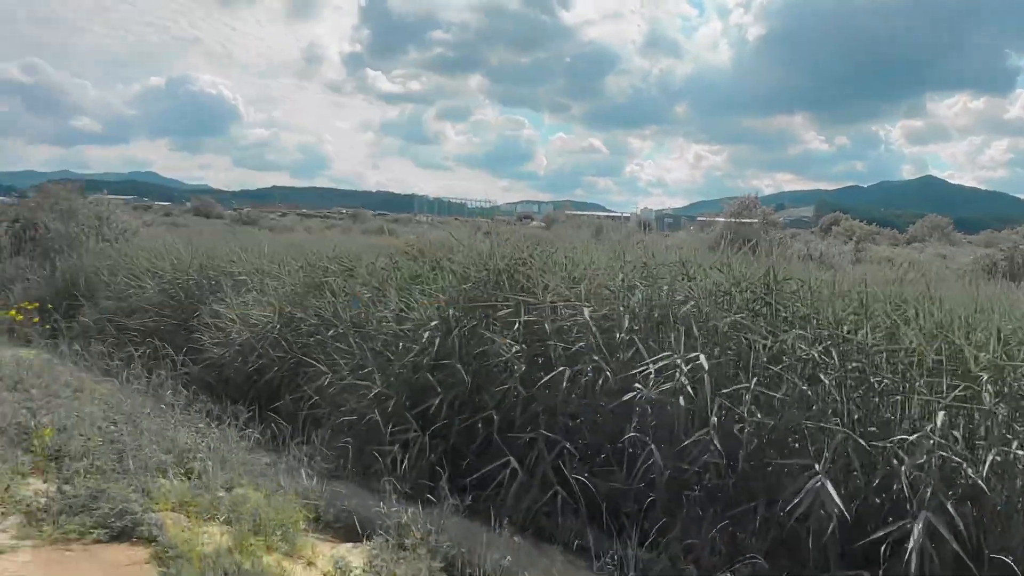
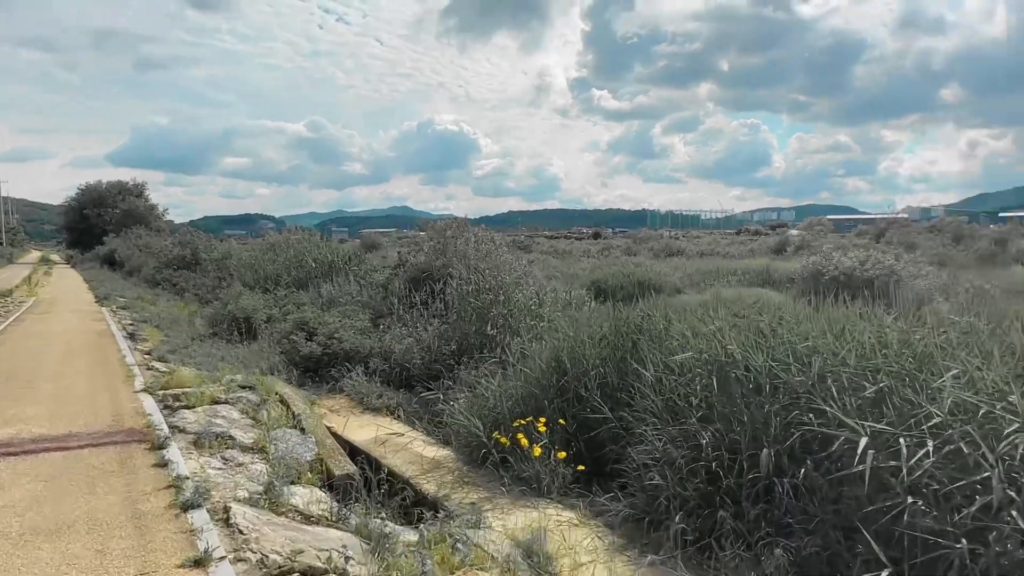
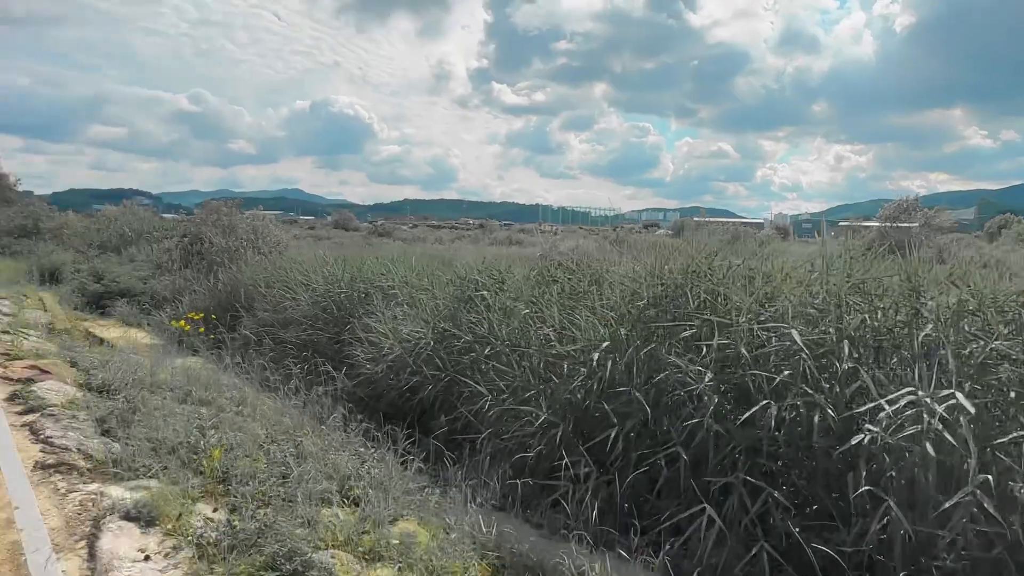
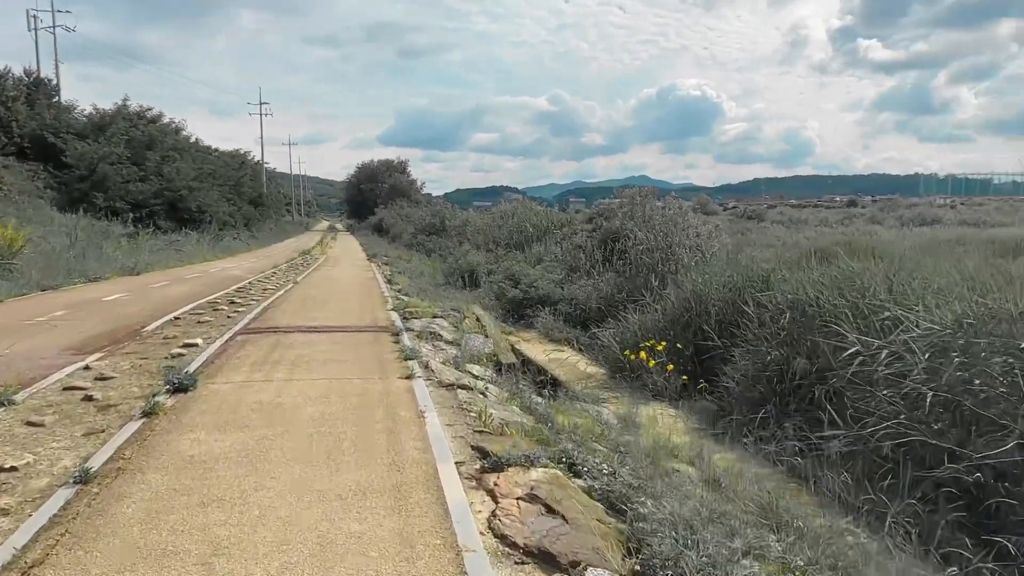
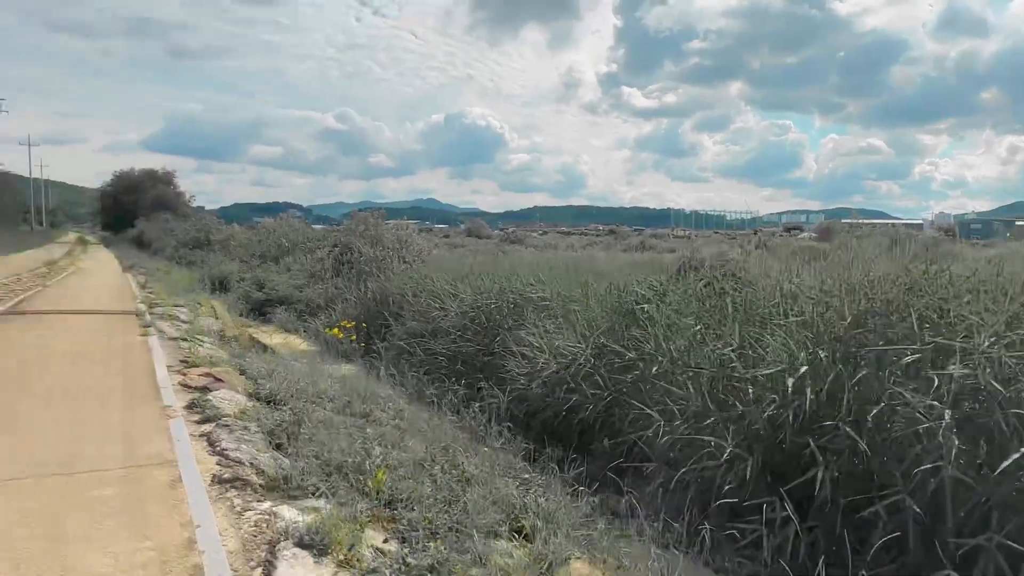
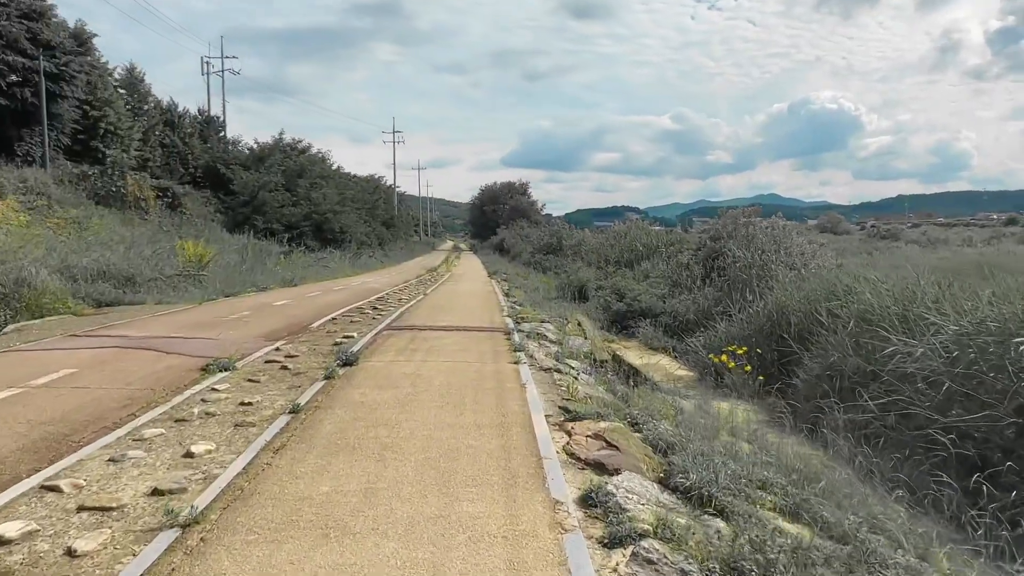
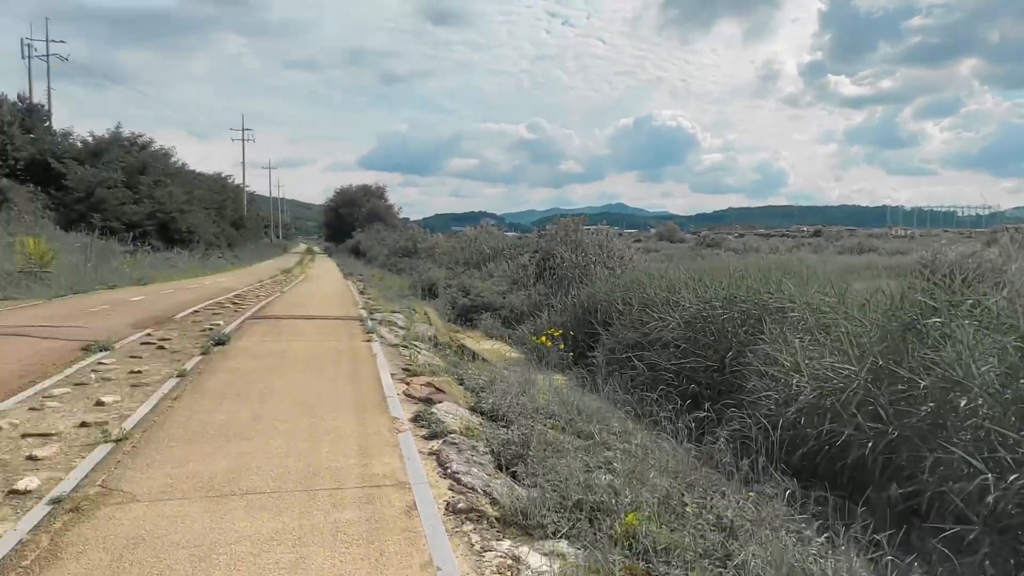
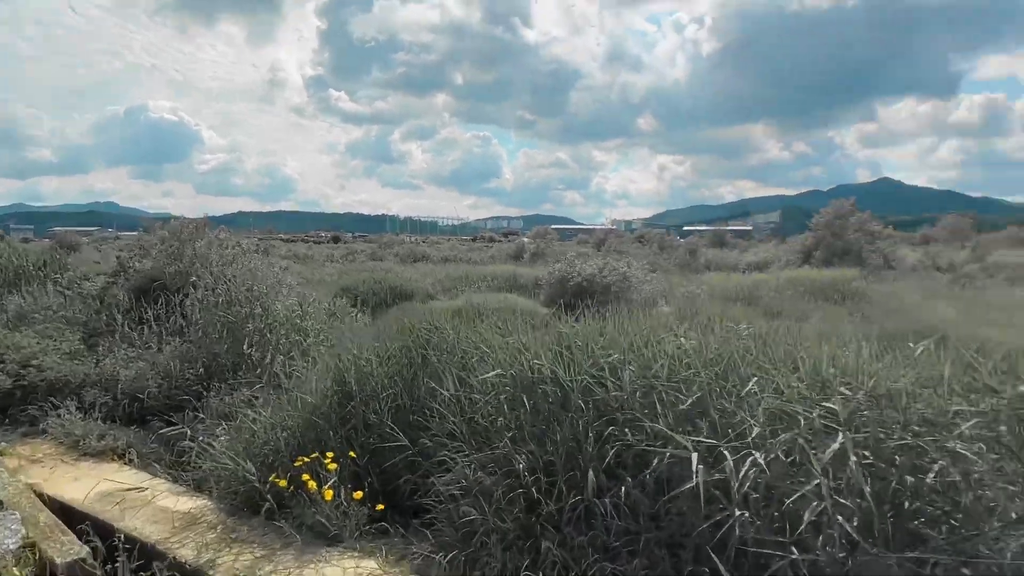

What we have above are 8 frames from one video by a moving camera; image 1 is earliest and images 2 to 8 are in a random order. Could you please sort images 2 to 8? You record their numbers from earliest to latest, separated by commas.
3, 5, 7, 6, 4, 2, 8
